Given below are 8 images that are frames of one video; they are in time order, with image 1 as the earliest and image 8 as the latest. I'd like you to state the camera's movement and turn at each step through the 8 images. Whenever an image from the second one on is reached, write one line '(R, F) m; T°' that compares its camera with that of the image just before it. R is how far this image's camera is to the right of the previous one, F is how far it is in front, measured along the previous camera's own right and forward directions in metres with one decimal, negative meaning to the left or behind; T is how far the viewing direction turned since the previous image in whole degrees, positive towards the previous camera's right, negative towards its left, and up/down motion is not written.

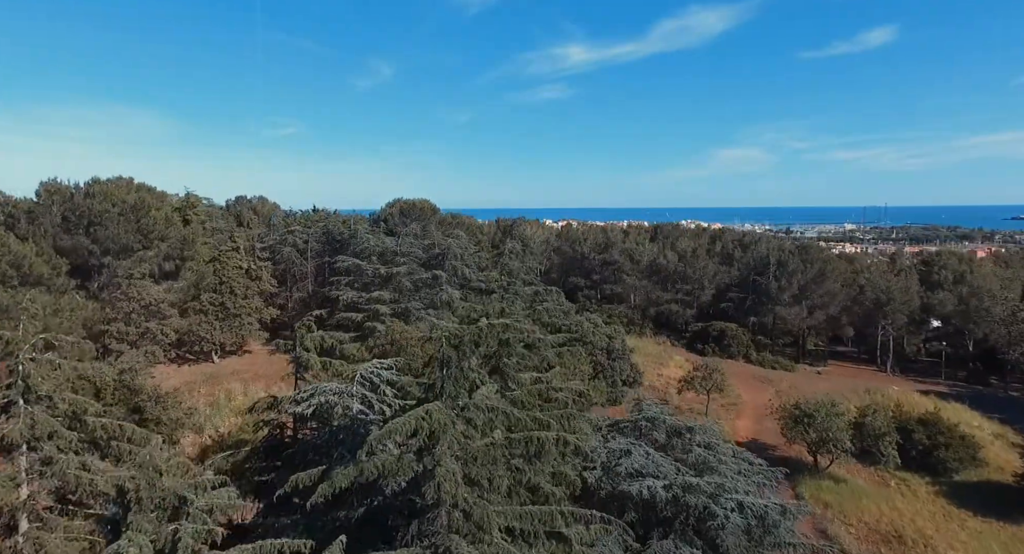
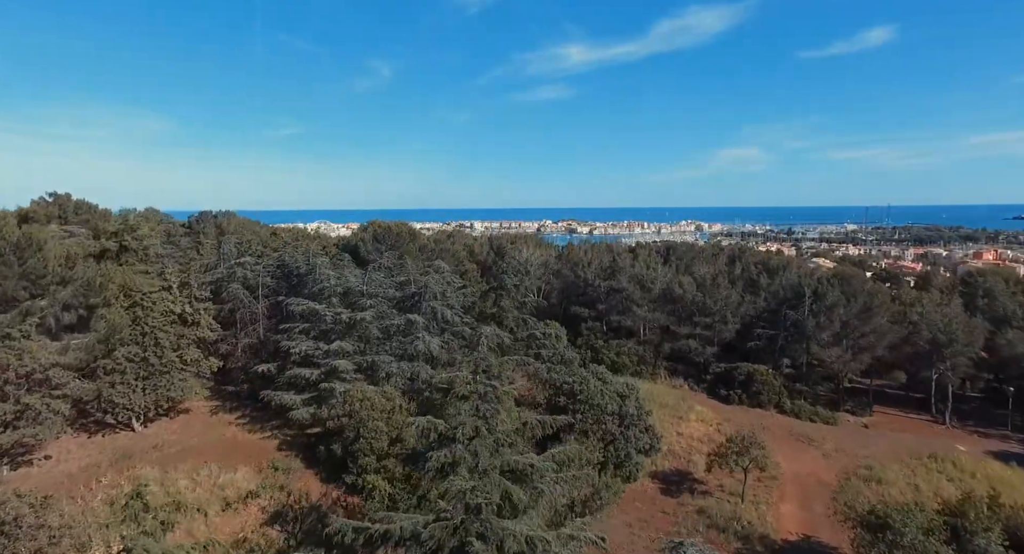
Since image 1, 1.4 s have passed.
(+0.3, +4.2) m; 0°
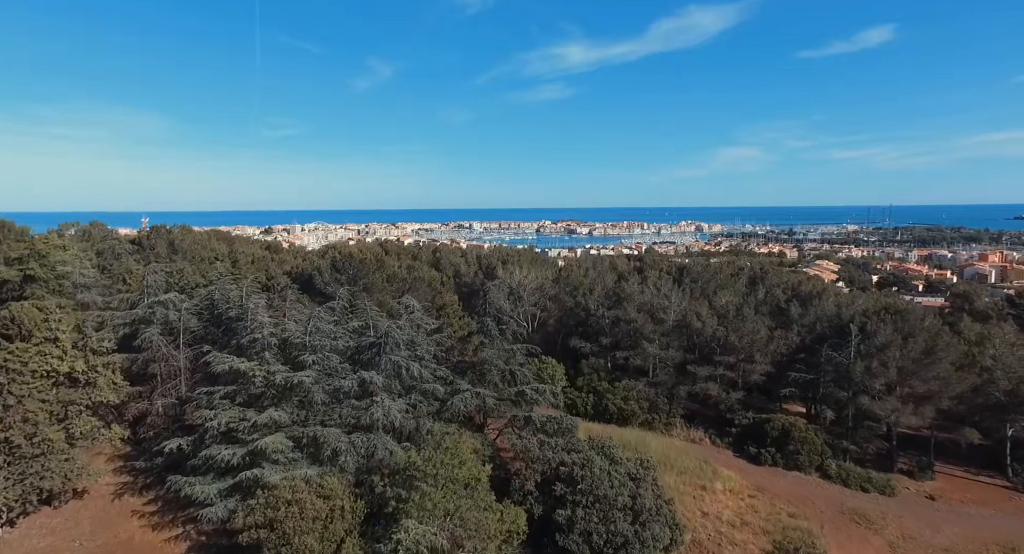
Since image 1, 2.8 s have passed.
(+0.4, +4.2) m; 0°
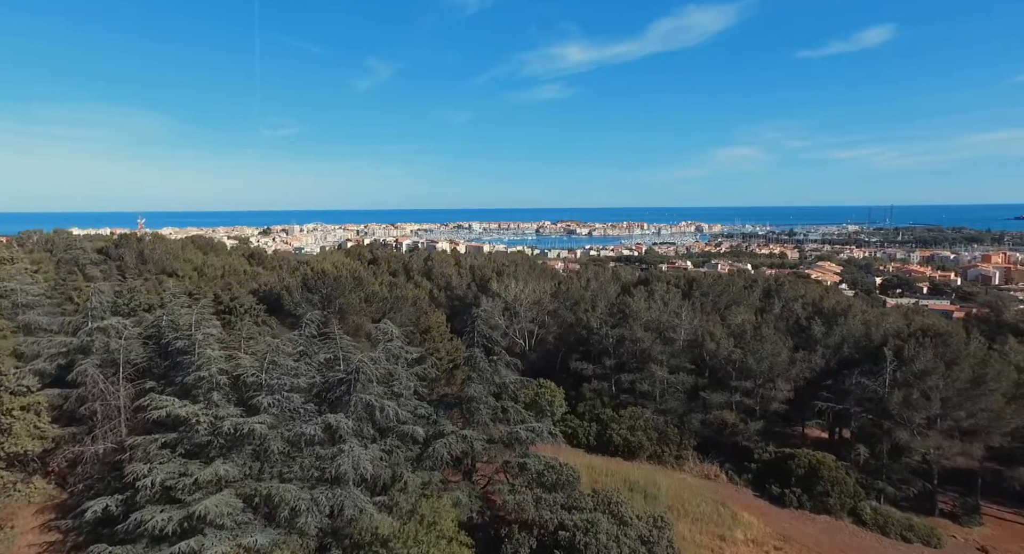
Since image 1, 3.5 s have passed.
(+0.2, +2.3) m; 0°
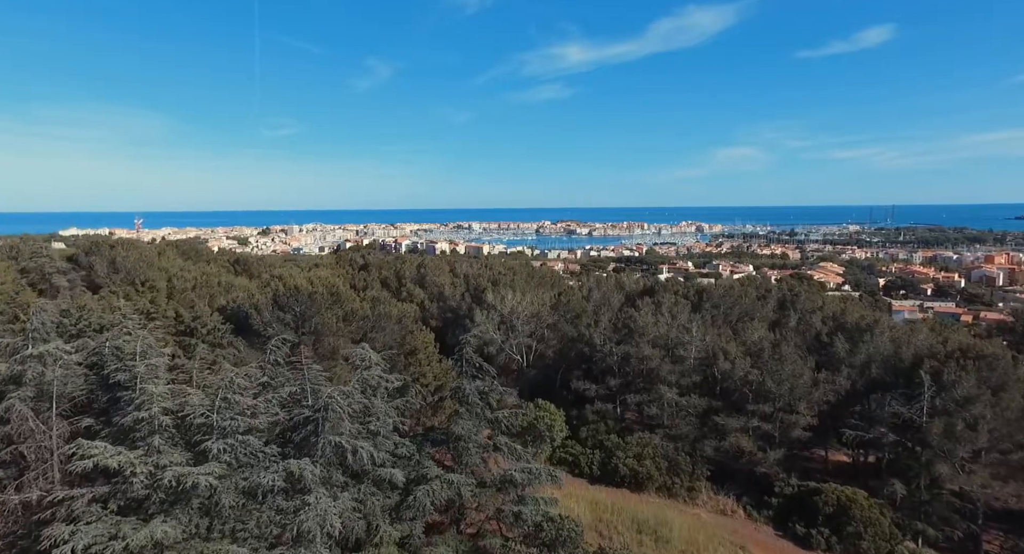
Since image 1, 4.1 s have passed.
(+0.1, +1.9) m; 0°
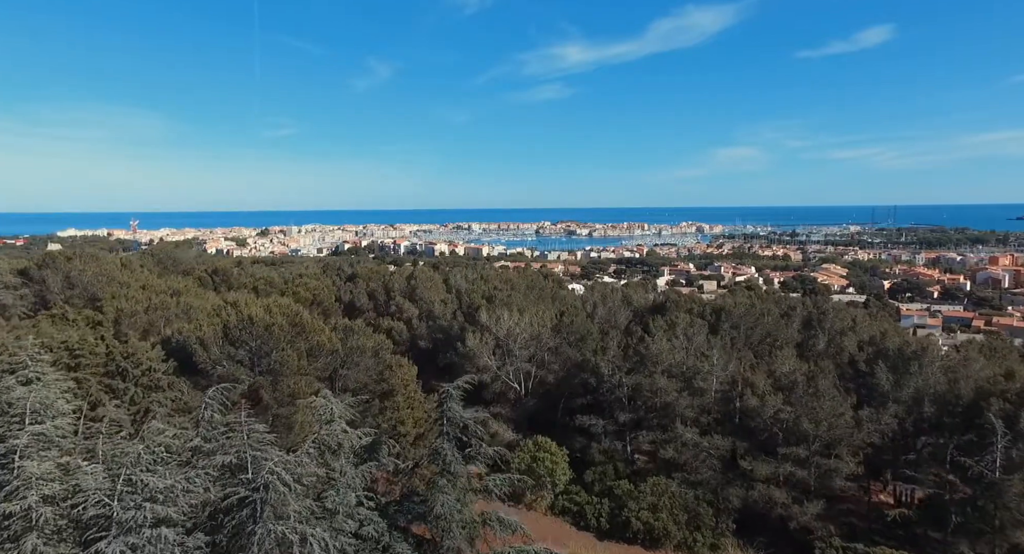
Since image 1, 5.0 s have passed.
(+0.1, +2.6) m; 0°
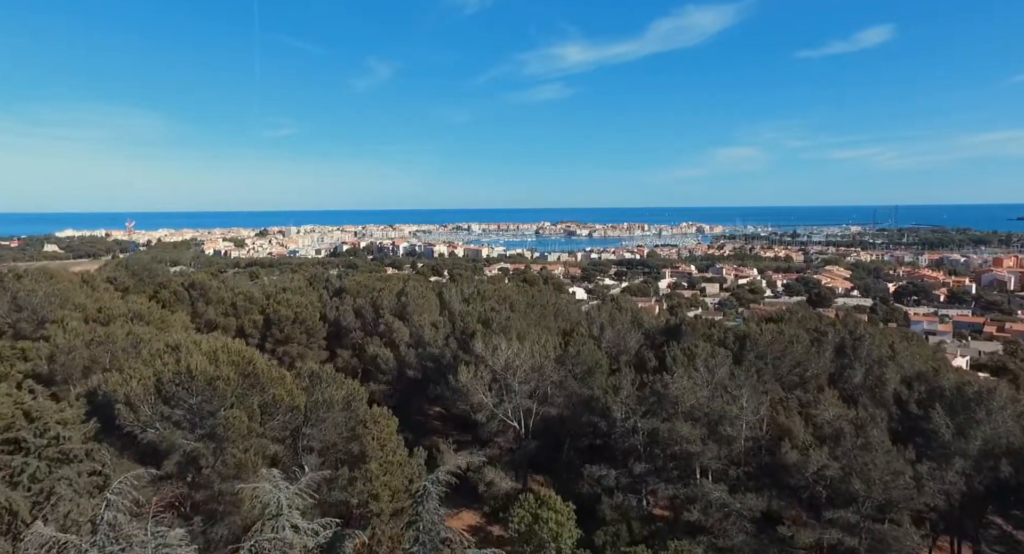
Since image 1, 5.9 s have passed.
(0.0, +2.6) m; 0°
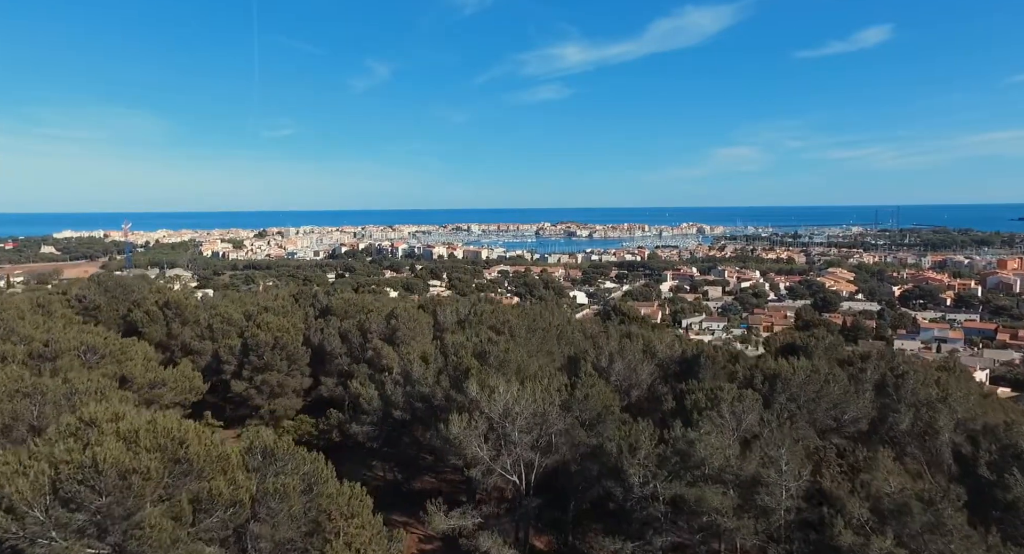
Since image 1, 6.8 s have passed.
(0.0, +2.5) m; 0°
